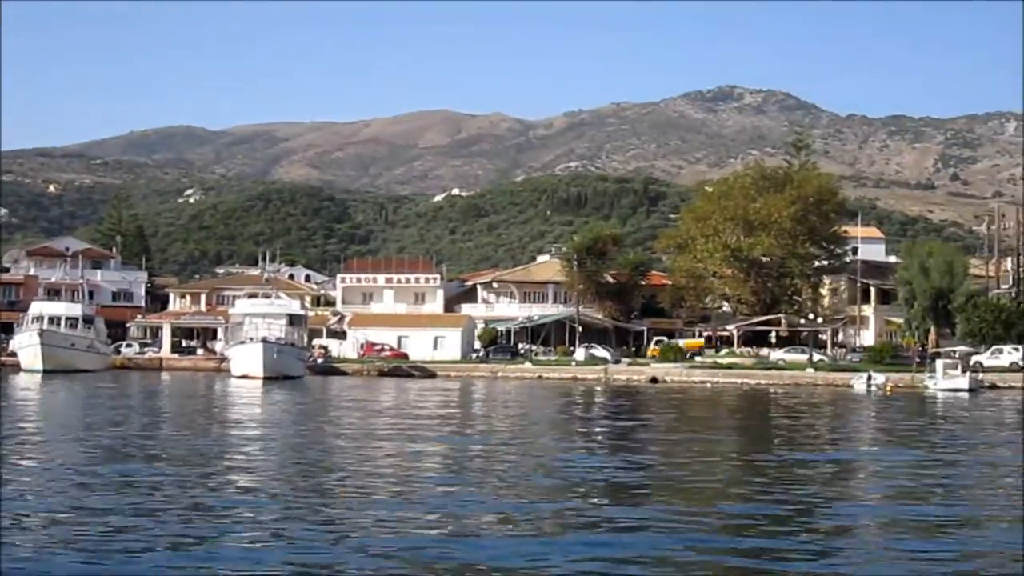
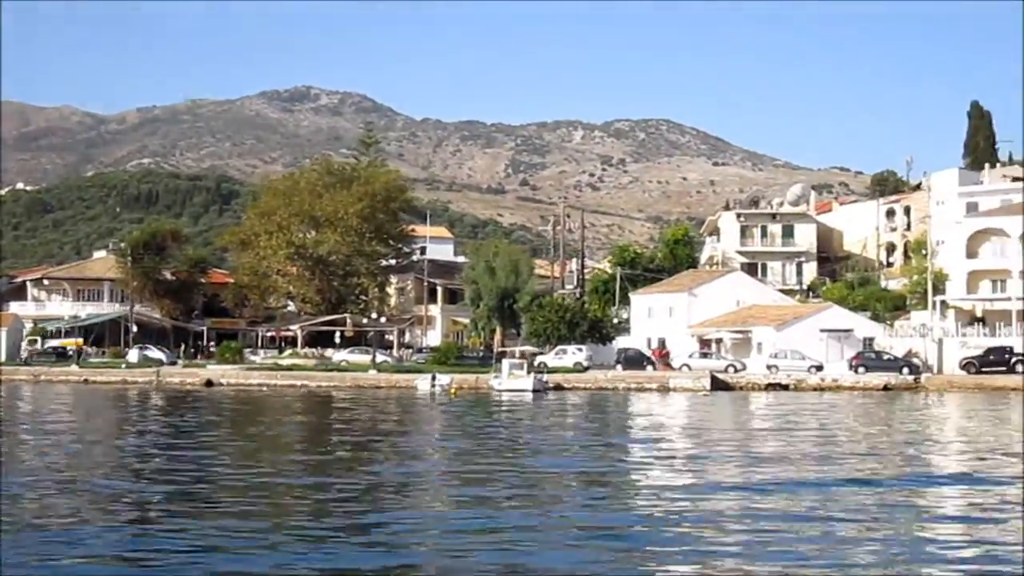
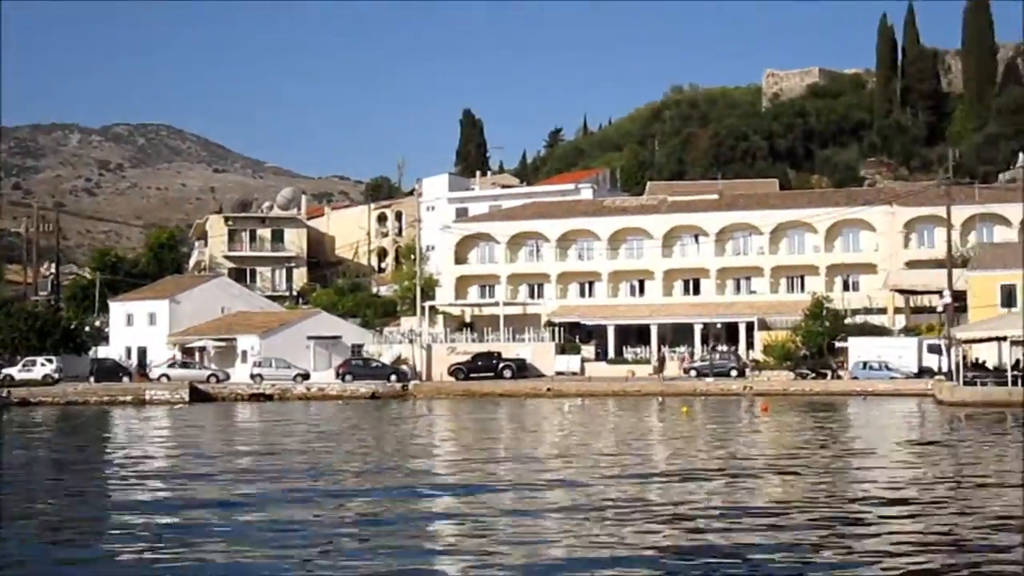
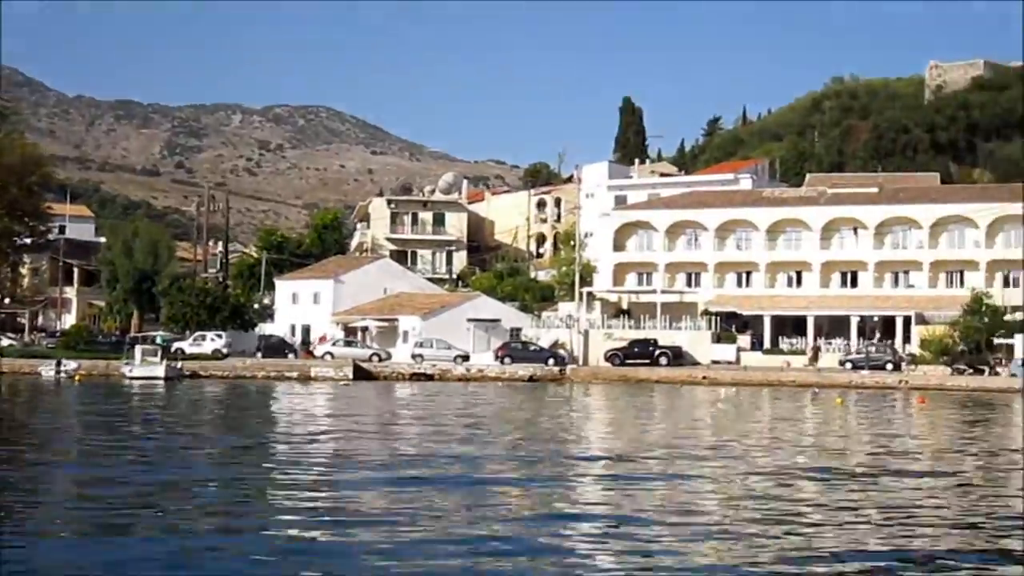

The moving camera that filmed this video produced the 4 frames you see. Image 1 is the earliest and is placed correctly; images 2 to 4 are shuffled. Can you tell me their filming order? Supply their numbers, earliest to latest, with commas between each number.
2, 4, 3
